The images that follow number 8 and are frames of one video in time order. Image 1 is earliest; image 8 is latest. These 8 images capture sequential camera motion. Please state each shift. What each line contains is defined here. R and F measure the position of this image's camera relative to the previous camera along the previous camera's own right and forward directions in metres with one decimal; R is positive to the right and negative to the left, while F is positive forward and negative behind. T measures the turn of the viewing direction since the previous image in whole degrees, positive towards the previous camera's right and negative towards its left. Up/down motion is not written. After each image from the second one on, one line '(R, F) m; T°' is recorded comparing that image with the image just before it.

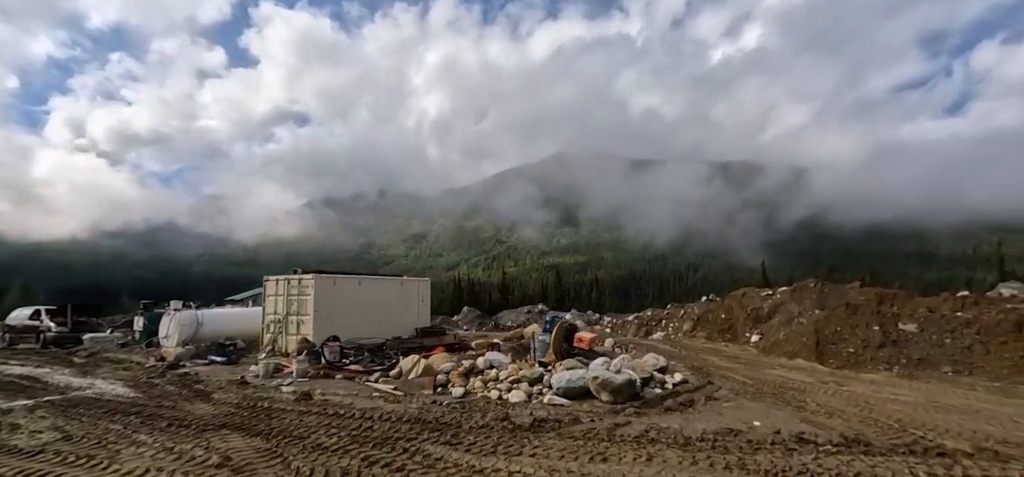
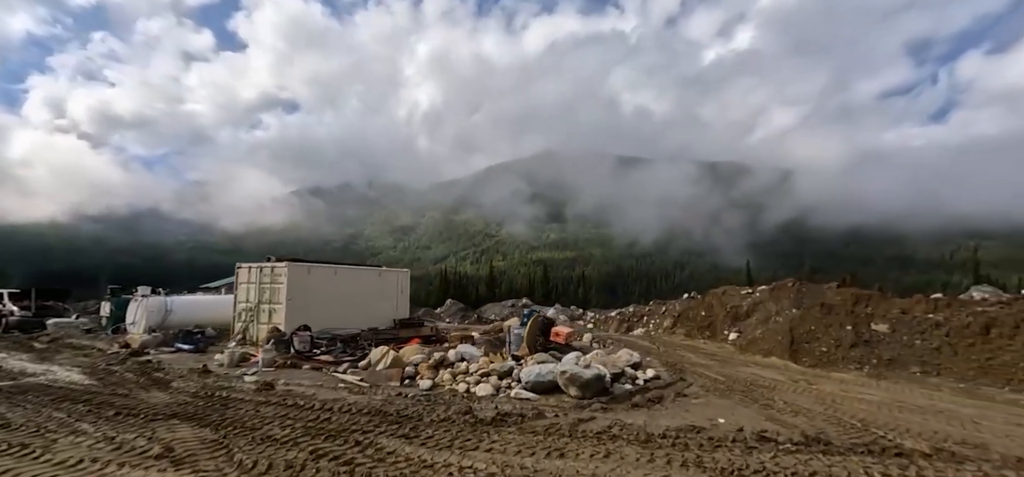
(+0.5, +0.2) m; +1°
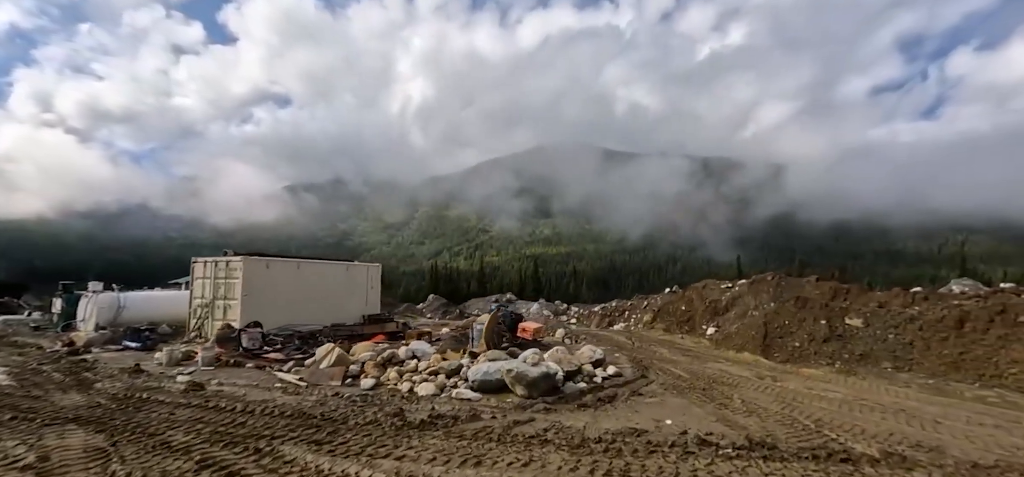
(+1.2, +0.6) m; 0°
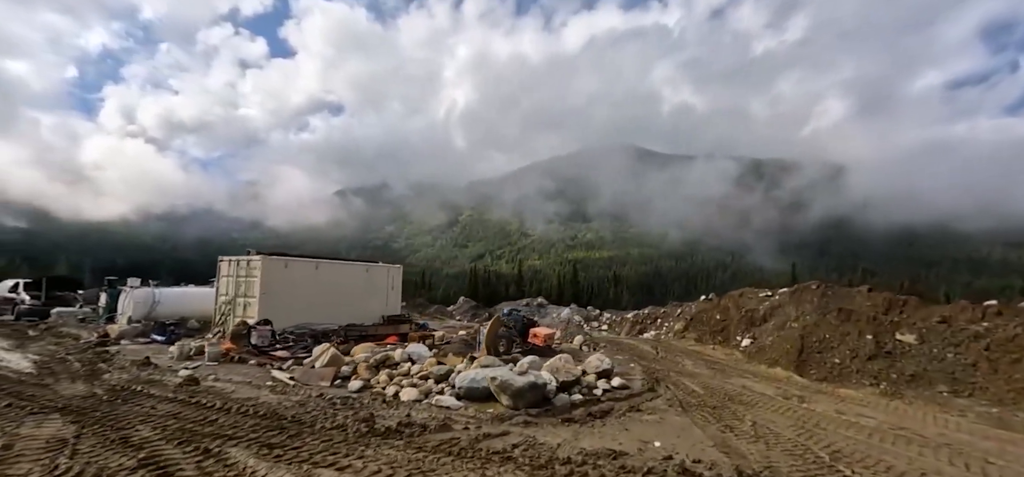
(+1.3, +0.6) m; -6°
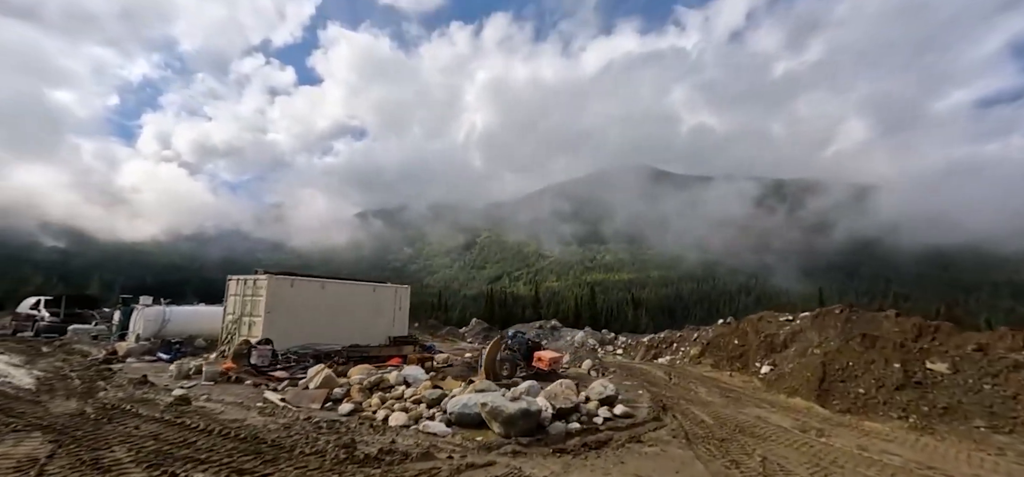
(+0.6, +0.3) m; -3°
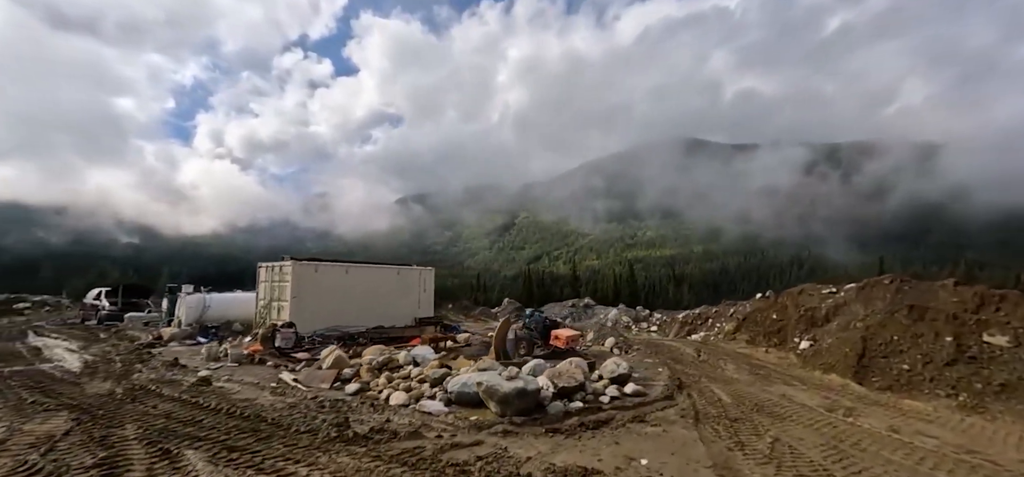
(+1.0, +0.3) m; -6°
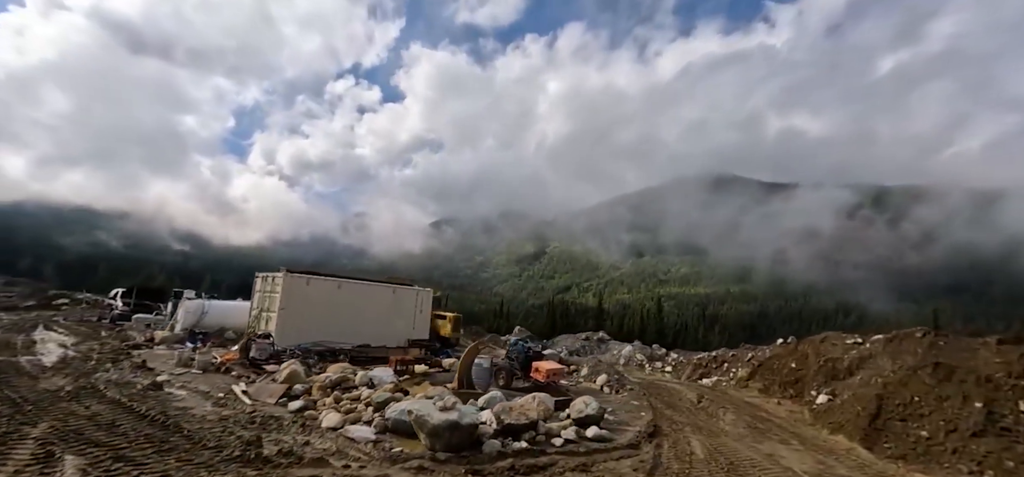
(+1.7, +0.8) m; -5°
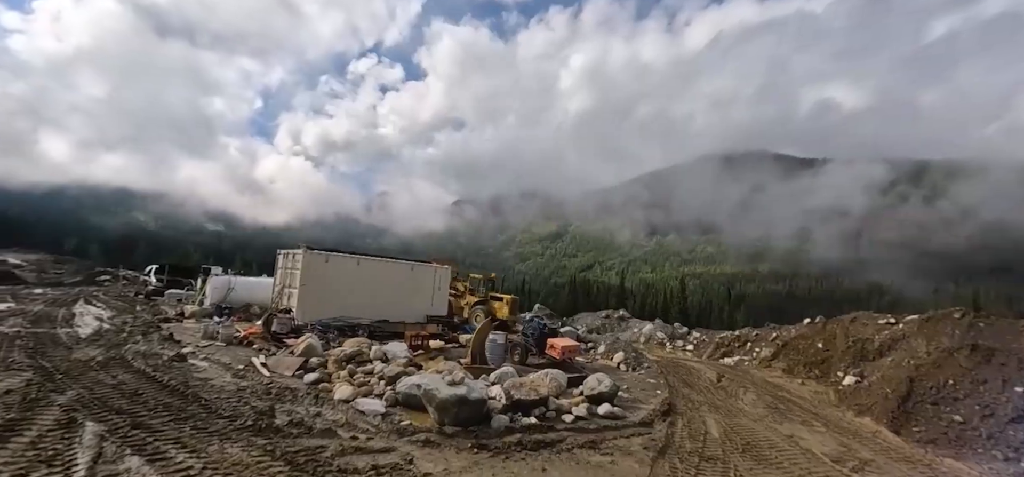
(+0.3, +0.2) m; -3°
